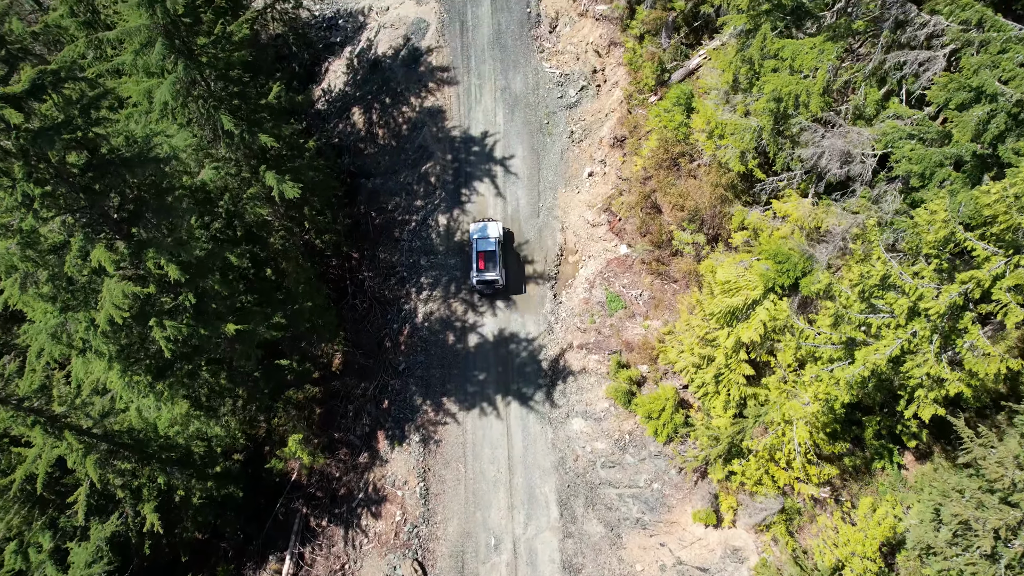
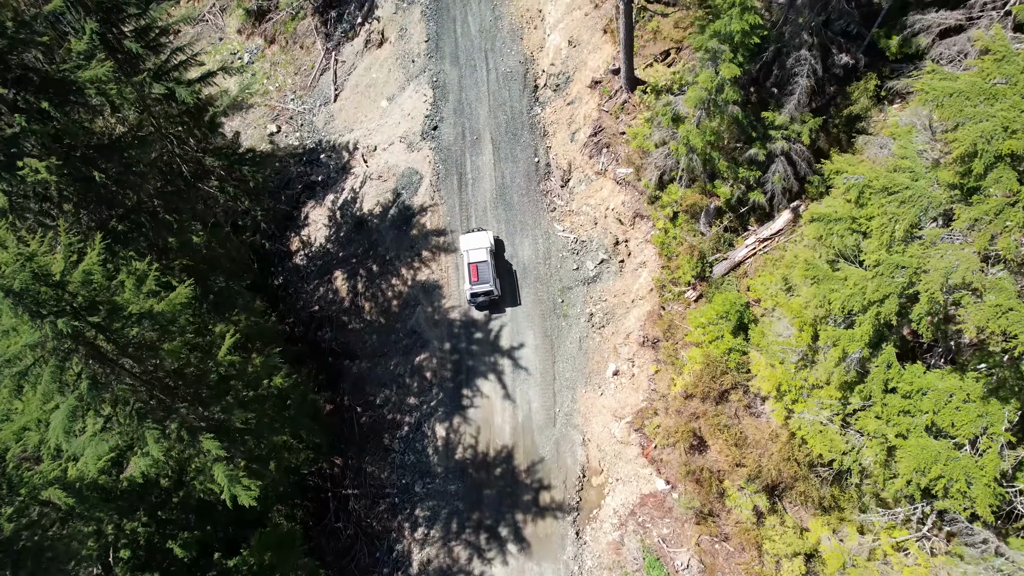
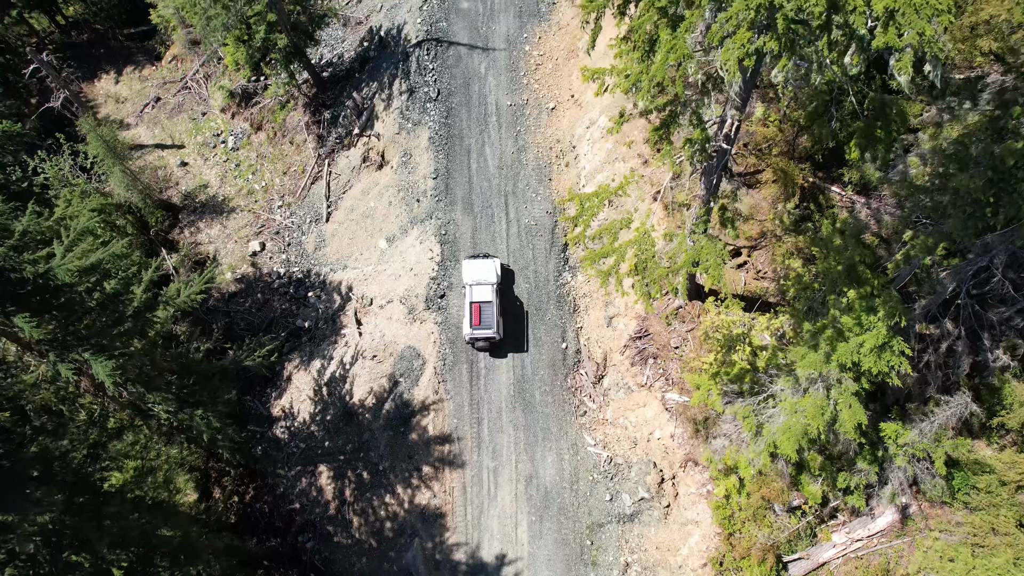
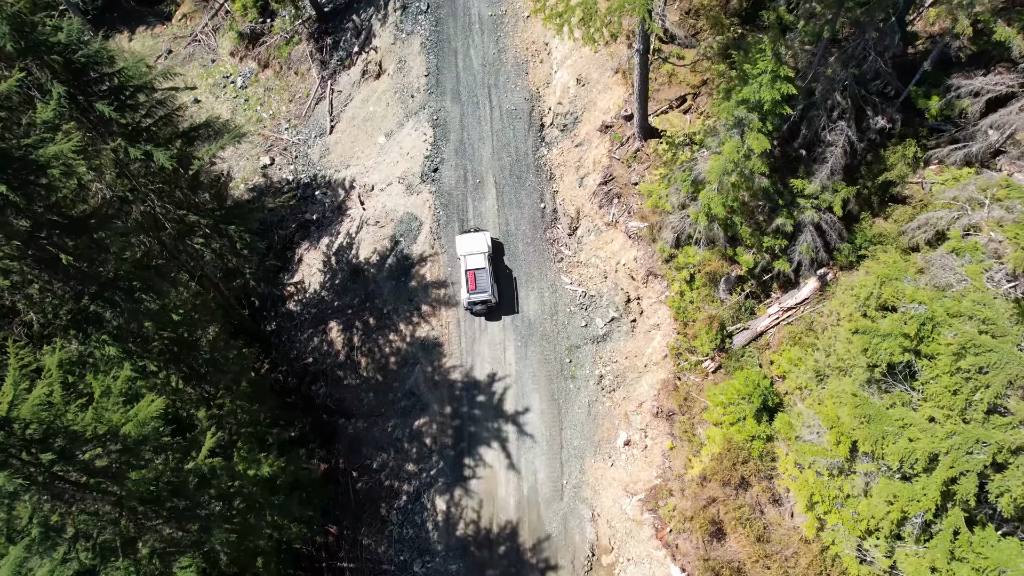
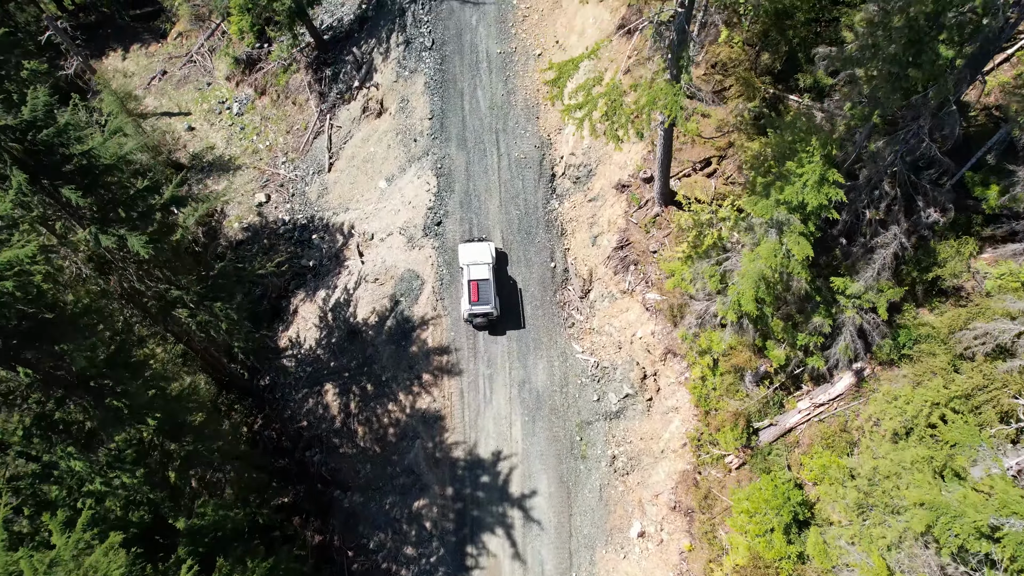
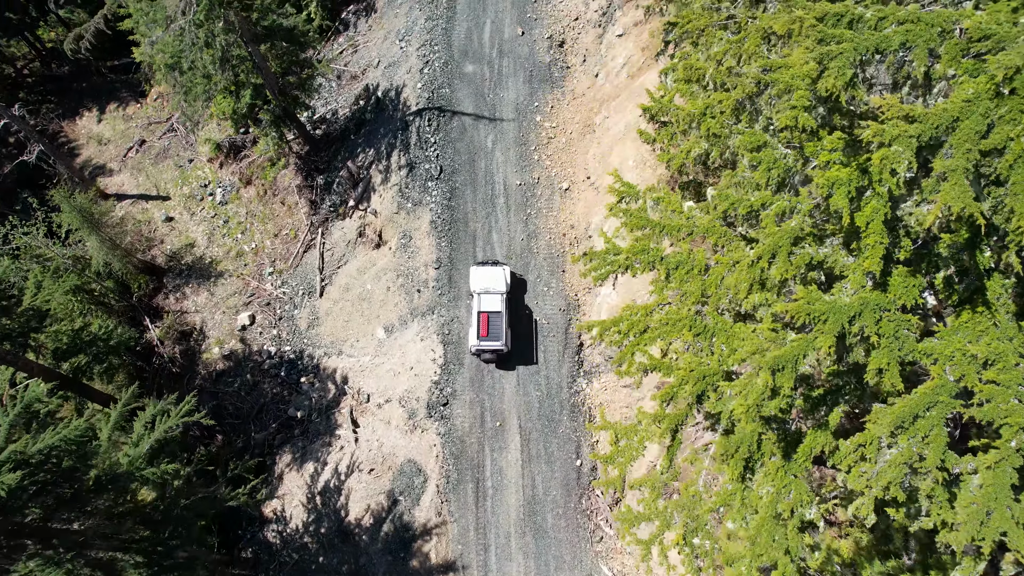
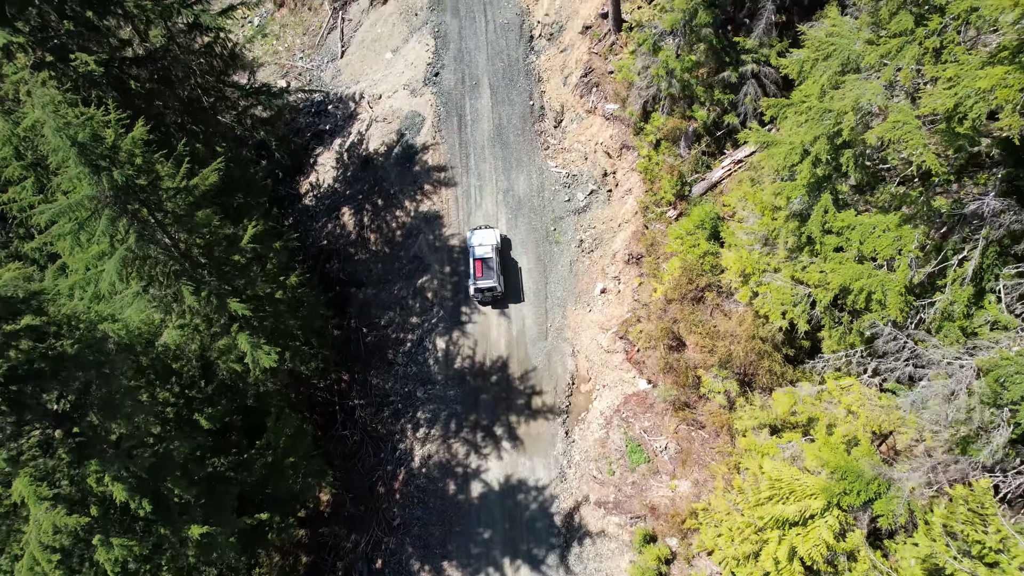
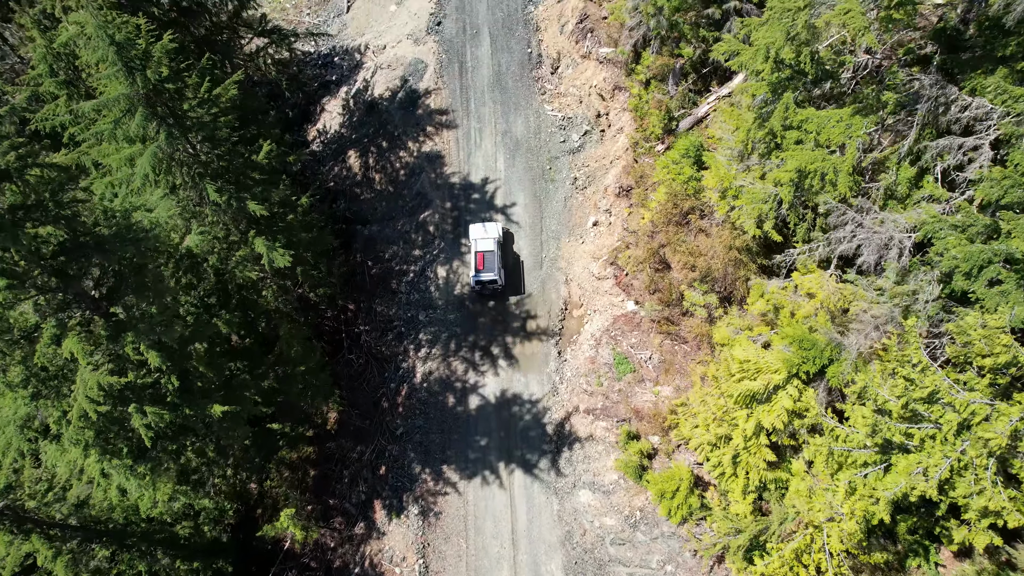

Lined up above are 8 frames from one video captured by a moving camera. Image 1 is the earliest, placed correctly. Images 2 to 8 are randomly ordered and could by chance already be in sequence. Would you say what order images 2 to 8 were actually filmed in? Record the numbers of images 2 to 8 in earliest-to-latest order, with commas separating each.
8, 7, 2, 4, 5, 3, 6
